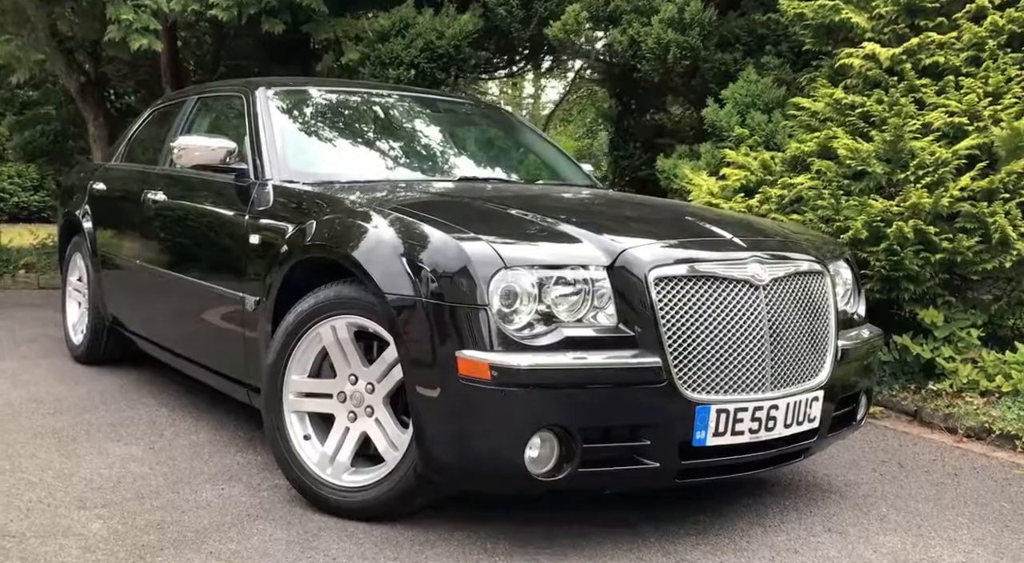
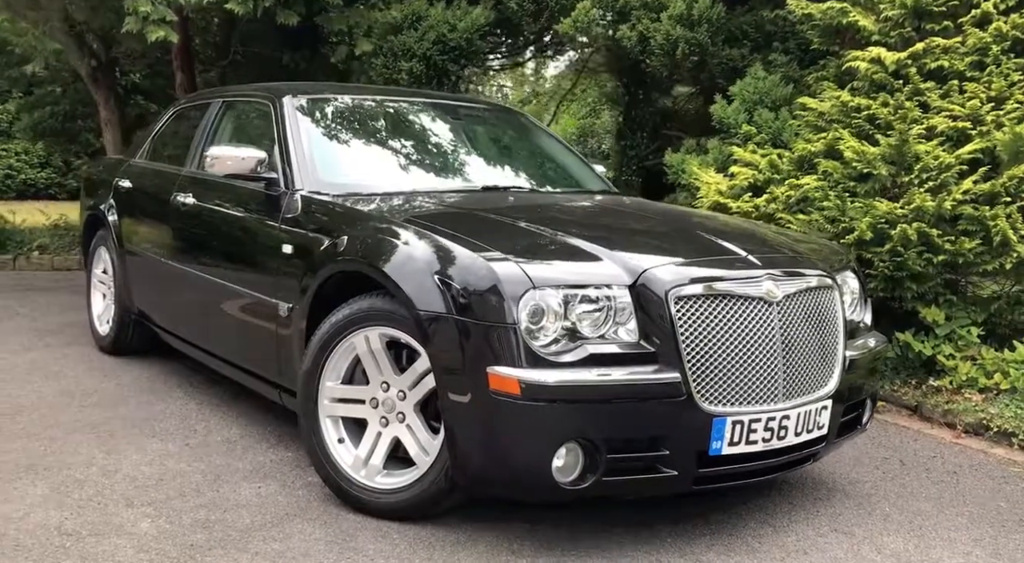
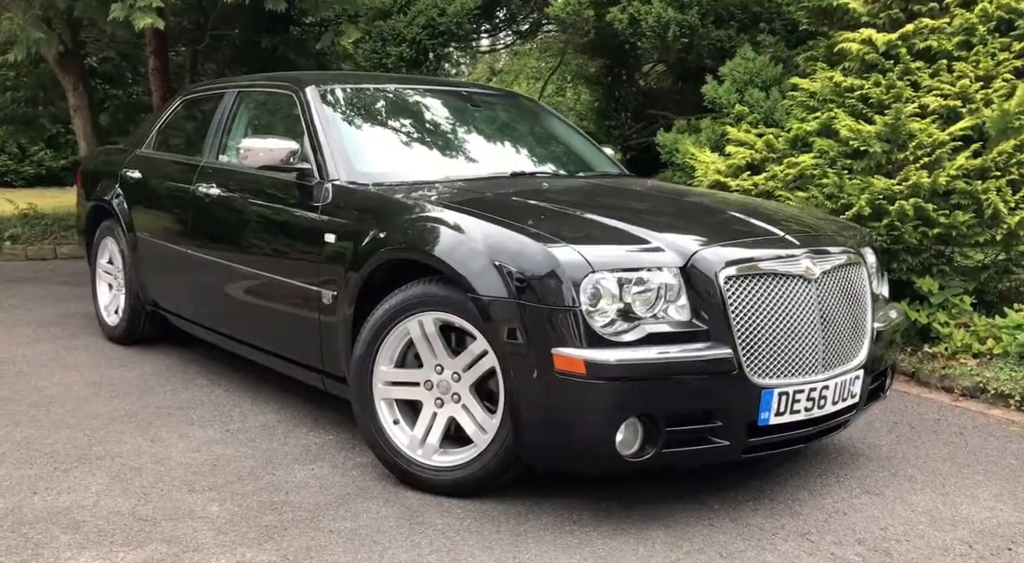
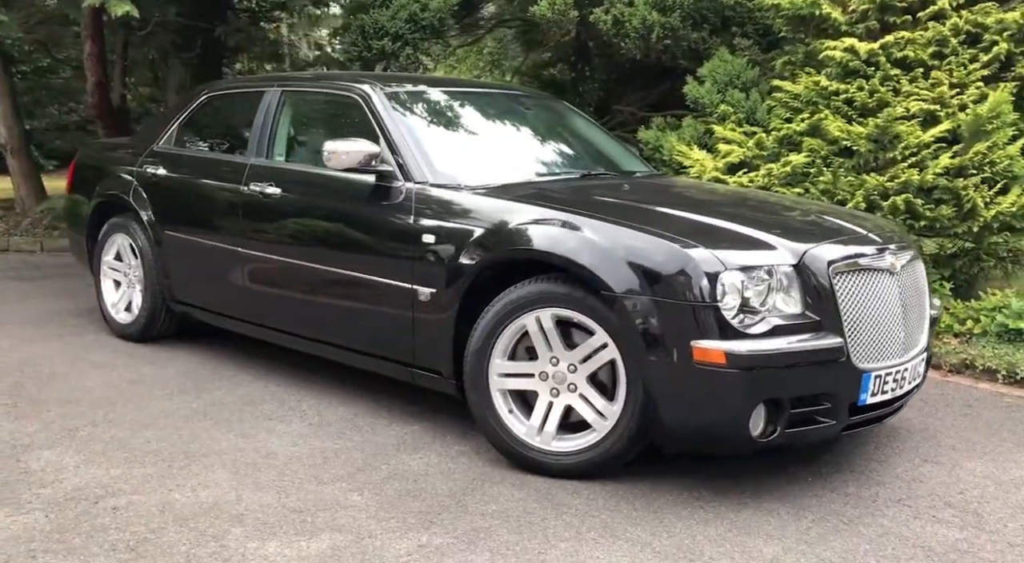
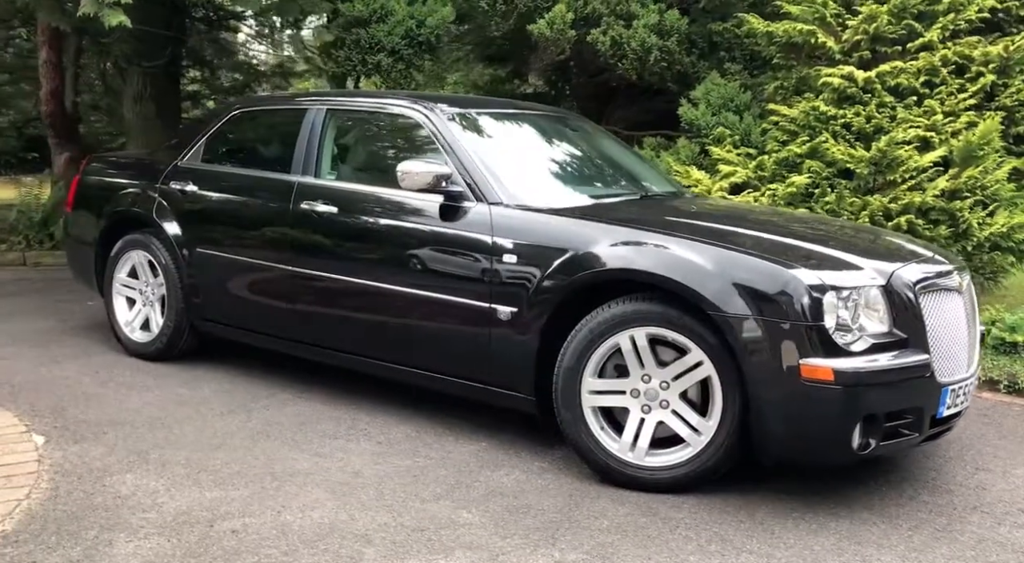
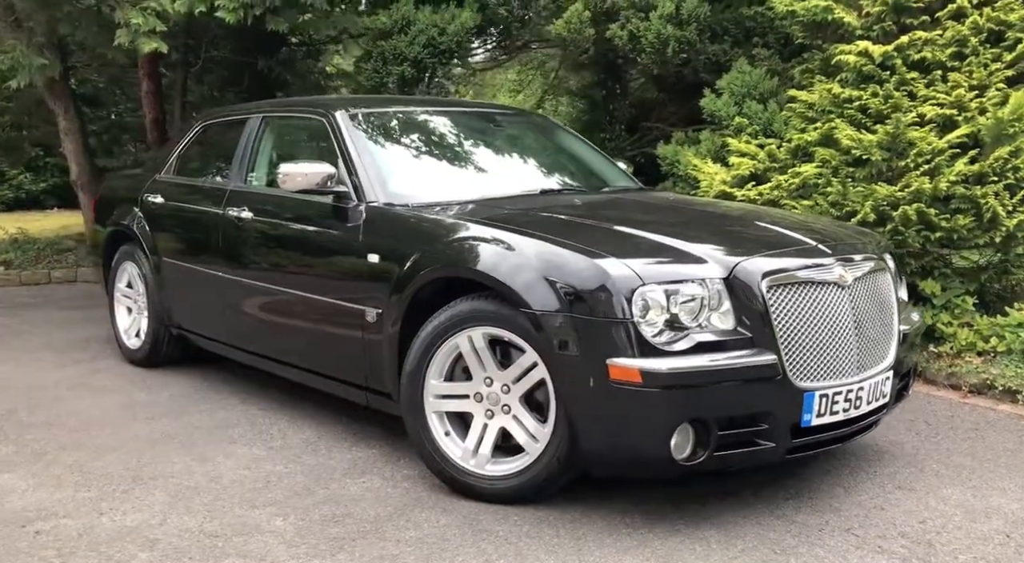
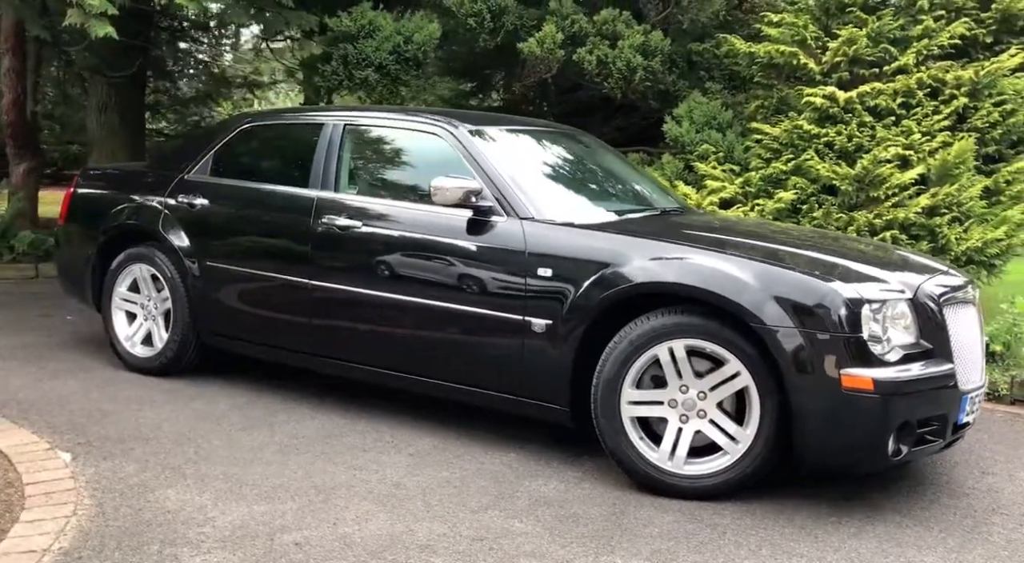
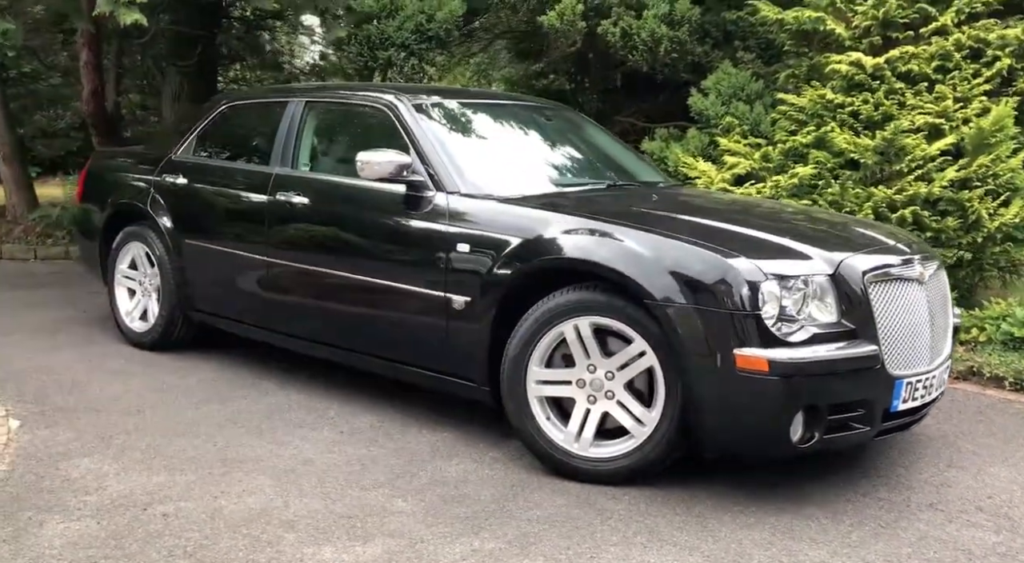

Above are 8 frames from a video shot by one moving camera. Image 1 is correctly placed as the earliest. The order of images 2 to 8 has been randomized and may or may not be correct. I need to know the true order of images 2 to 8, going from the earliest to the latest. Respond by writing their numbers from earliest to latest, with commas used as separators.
2, 3, 6, 4, 8, 5, 7
